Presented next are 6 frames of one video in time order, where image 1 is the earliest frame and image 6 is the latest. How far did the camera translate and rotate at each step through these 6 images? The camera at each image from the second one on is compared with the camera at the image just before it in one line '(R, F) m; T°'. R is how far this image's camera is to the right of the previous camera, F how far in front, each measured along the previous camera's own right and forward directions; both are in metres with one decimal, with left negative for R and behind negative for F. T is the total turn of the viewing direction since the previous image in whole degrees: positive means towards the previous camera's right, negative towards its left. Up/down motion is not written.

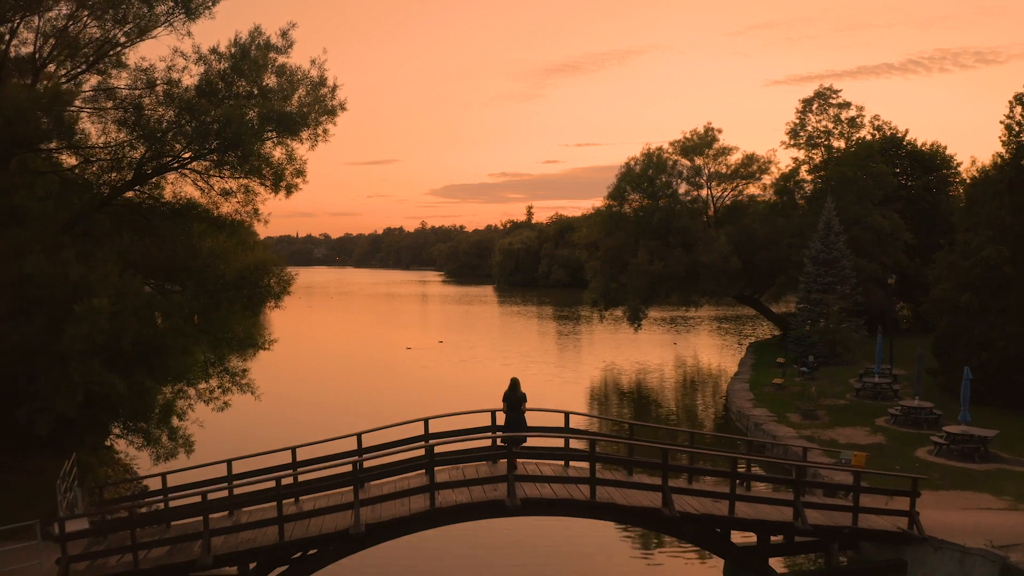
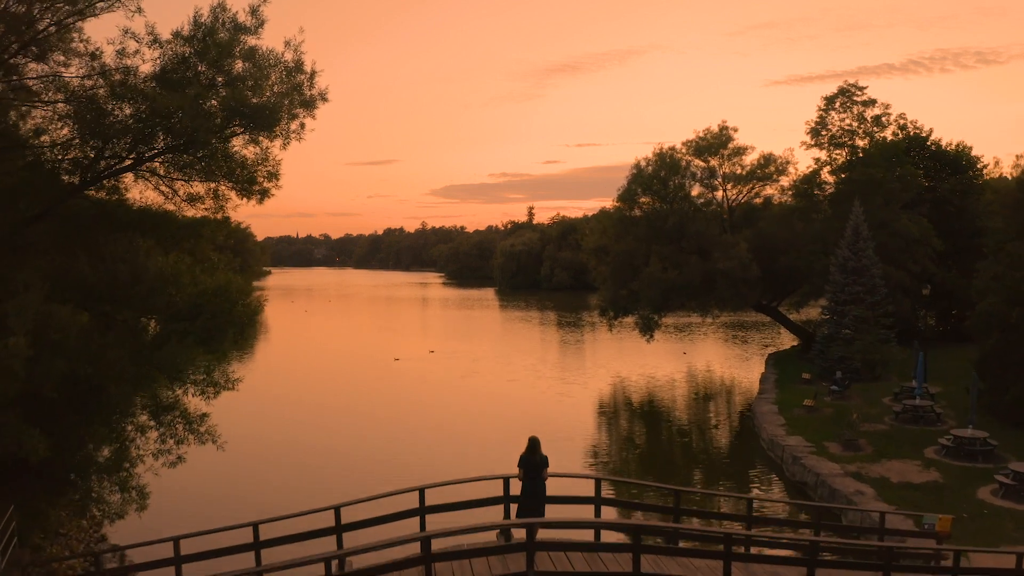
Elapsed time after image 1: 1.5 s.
(-0.2, +2.2) m; 0°
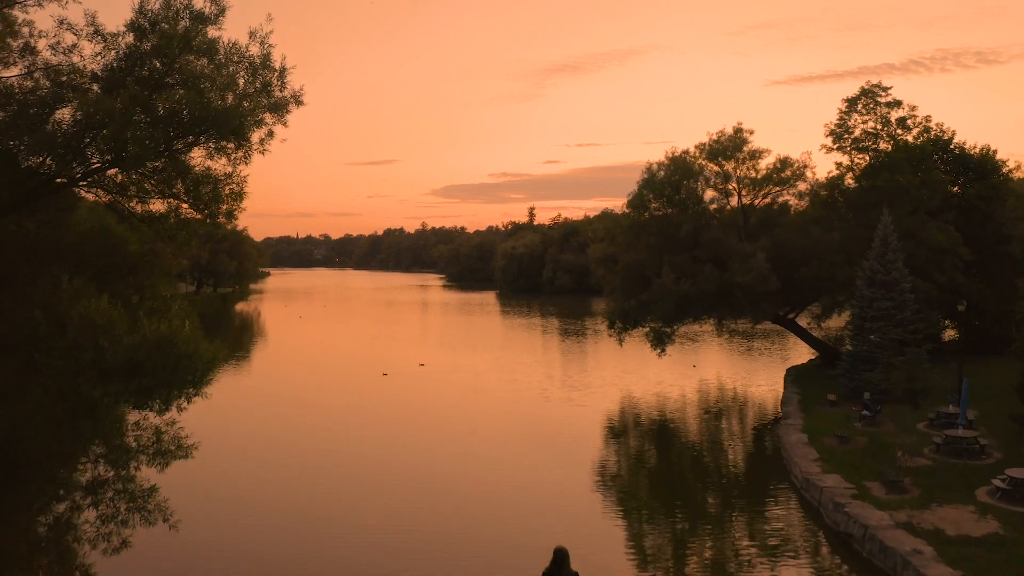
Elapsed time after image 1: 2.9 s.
(-0.2, +1.9) m; 0°
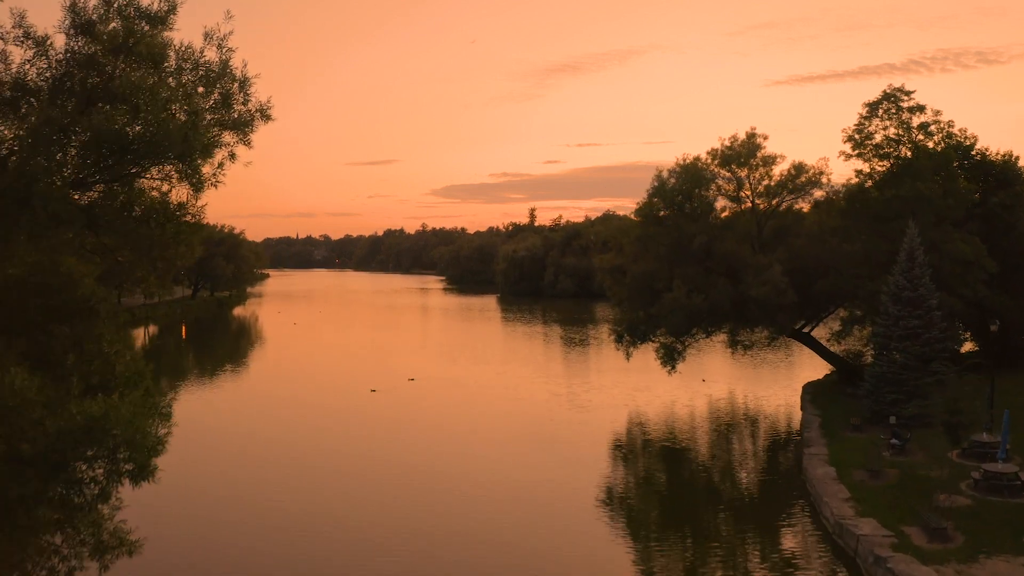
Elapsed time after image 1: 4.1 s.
(-0.1, +1.6) m; 0°
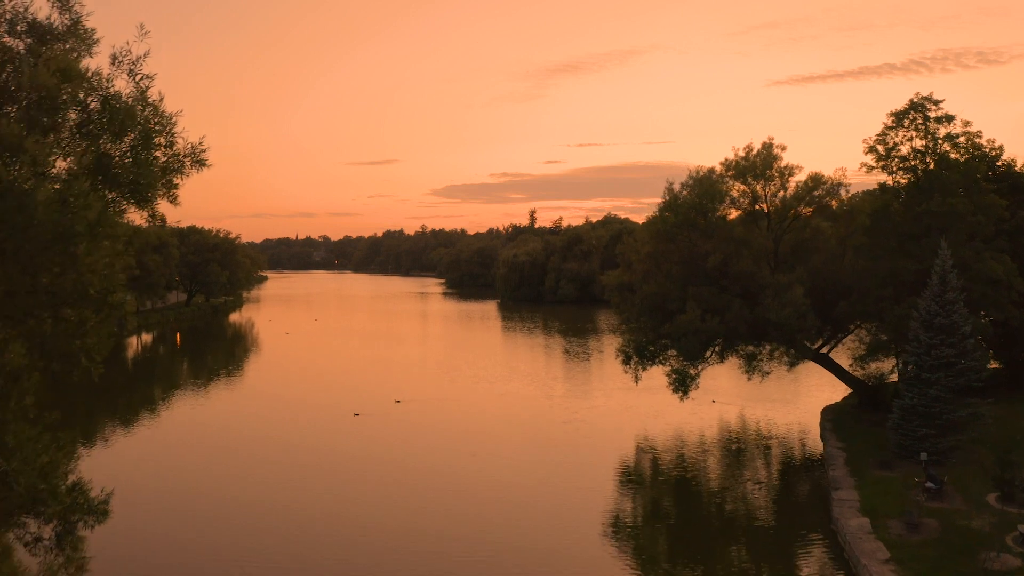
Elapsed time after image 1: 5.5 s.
(-0.1, +1.8) m; 0°
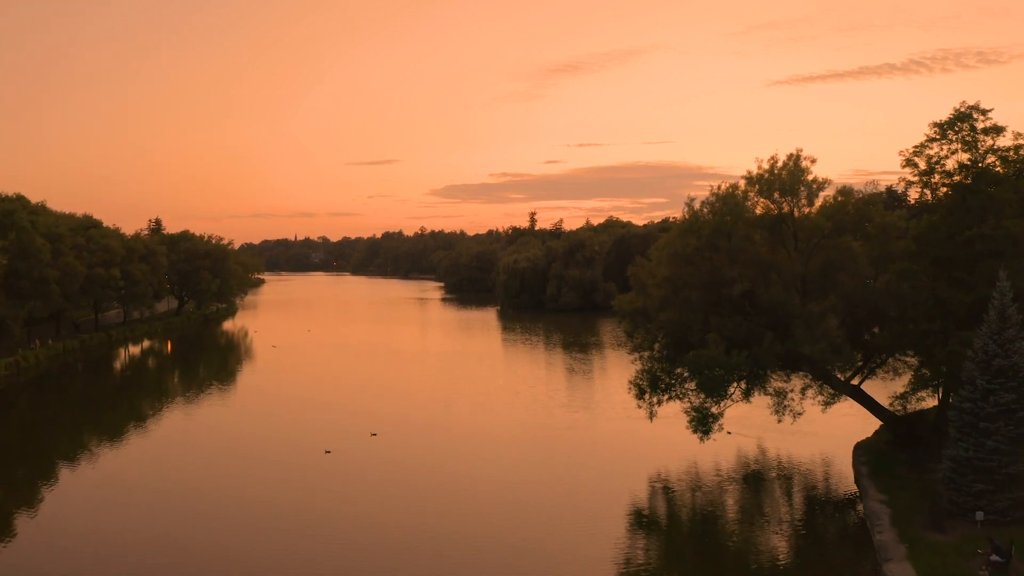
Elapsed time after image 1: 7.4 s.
(-0.1, +2.8) m; 0°
